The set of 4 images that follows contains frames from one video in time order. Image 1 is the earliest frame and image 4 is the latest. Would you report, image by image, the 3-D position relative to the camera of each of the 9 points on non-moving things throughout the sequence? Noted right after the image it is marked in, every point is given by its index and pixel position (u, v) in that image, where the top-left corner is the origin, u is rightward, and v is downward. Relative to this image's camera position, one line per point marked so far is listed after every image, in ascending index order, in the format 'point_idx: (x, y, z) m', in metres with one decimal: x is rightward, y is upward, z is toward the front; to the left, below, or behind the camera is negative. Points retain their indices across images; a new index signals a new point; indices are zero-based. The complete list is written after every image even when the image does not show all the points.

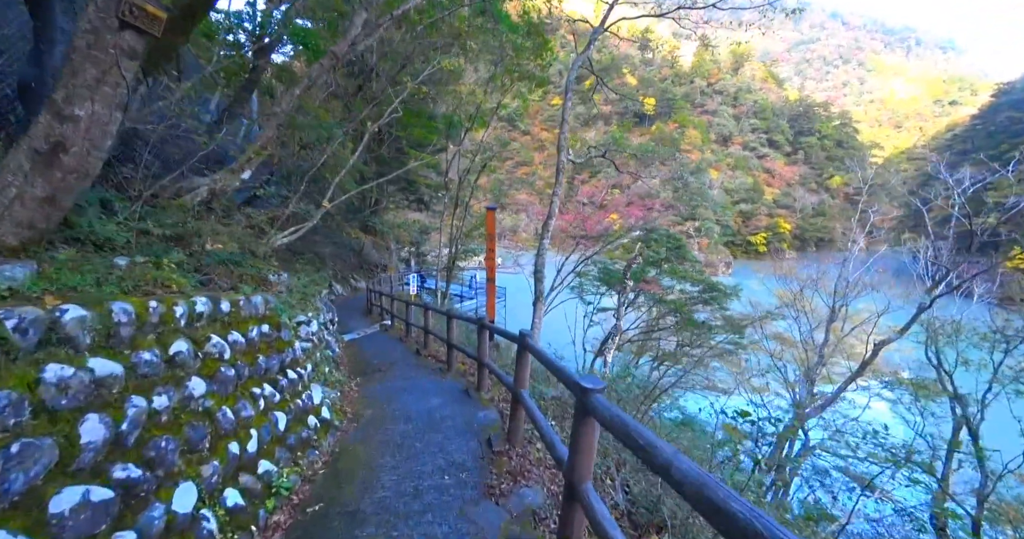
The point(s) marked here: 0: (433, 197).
0: (-2.5, +2.3, +14.1) m
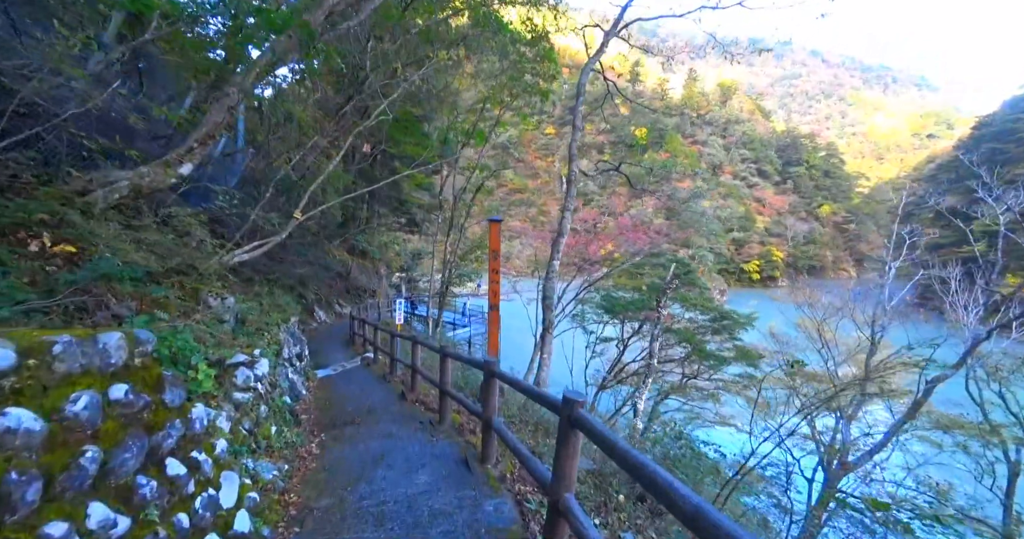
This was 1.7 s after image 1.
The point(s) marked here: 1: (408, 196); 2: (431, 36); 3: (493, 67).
0: (-2.6, +1.5, +13.4) m
1: (-2.8, +2.0, +12.1) m
2: (-1.5, +4.2, +8.0) m
3: (-0.4, +4.2, +9.3) m
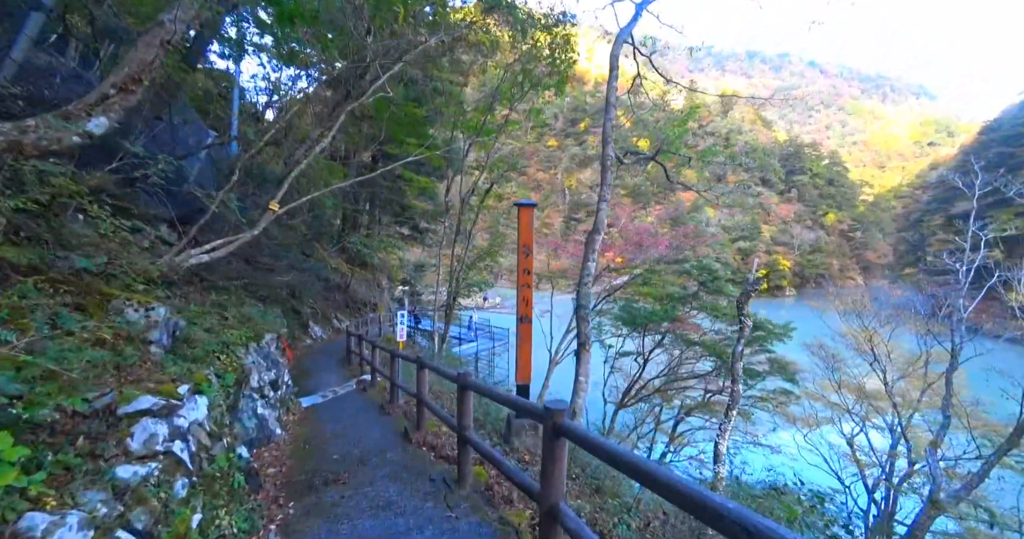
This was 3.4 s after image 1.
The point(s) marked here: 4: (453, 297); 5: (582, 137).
0: (-2.3, +1.2, +12.6) m
1: (-2.6, +1.7, +11.3) m
2: (-1.3, +4.0, +7.2) m
3: (-0.2, +4.1, +8.5) m
4: (-1.4, -0.6, +10.6) m
5: (+2.2, +4.1, +14.2) m
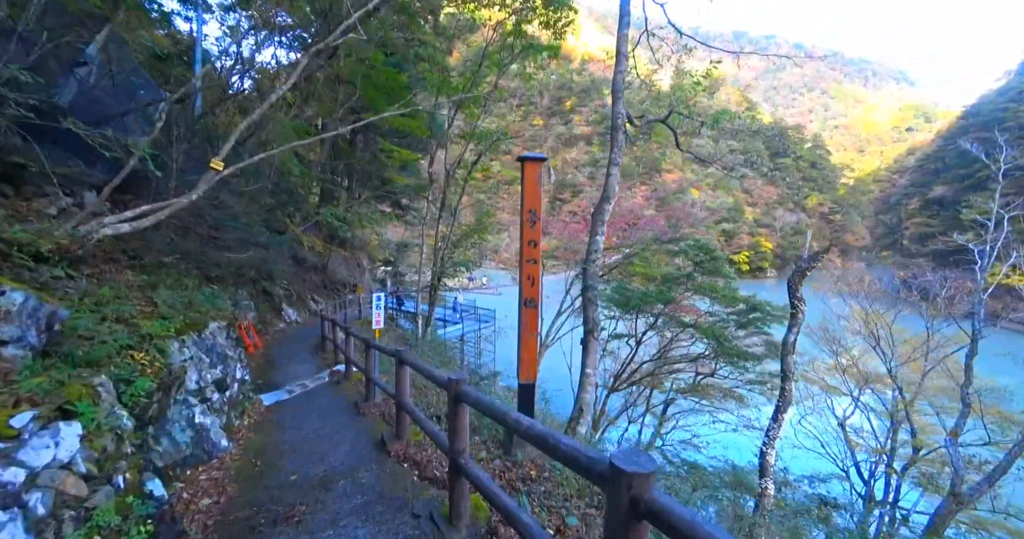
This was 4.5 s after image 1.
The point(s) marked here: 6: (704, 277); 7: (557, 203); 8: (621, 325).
0: (-2.6, +1.8, +11.8) m
1: (-2.8, +2.2, +10.5) m
2: (-1.4, +4.4, +6.4) m
3: (-0.3, +4.4, +7.8) m
4: (-1.7, -0.2, +9.9) m
5: (+1.8, +4.7, +13.5) m
6: (+3.9, -0.2, +9.0) m
7: (+1.3, +1.8, +11.7) m
8: (+2.8, -1.4, +11.5) m
